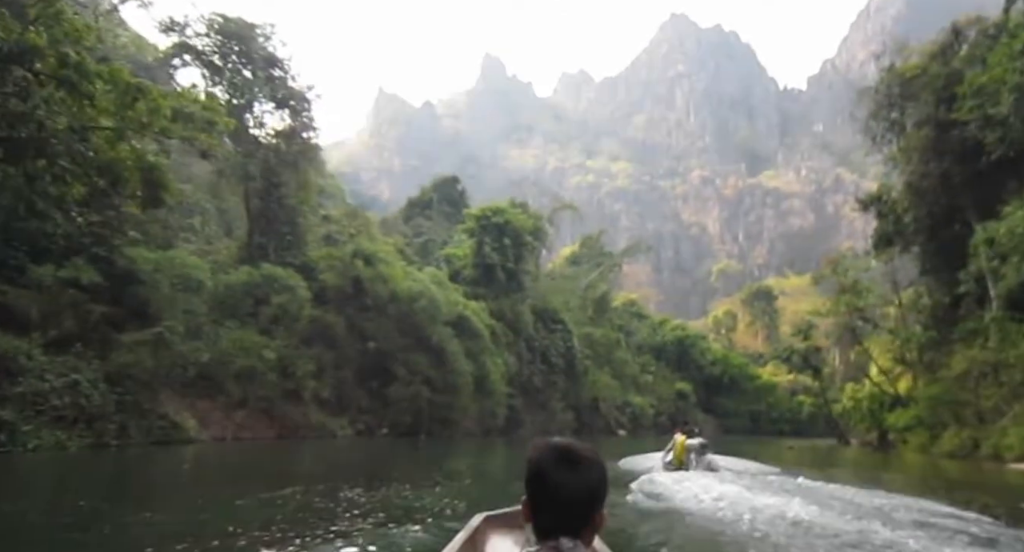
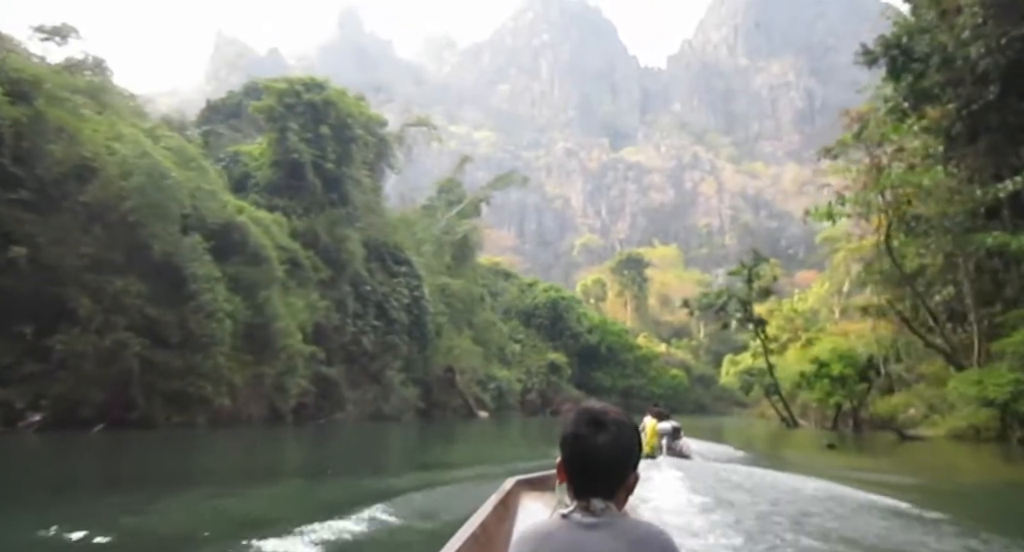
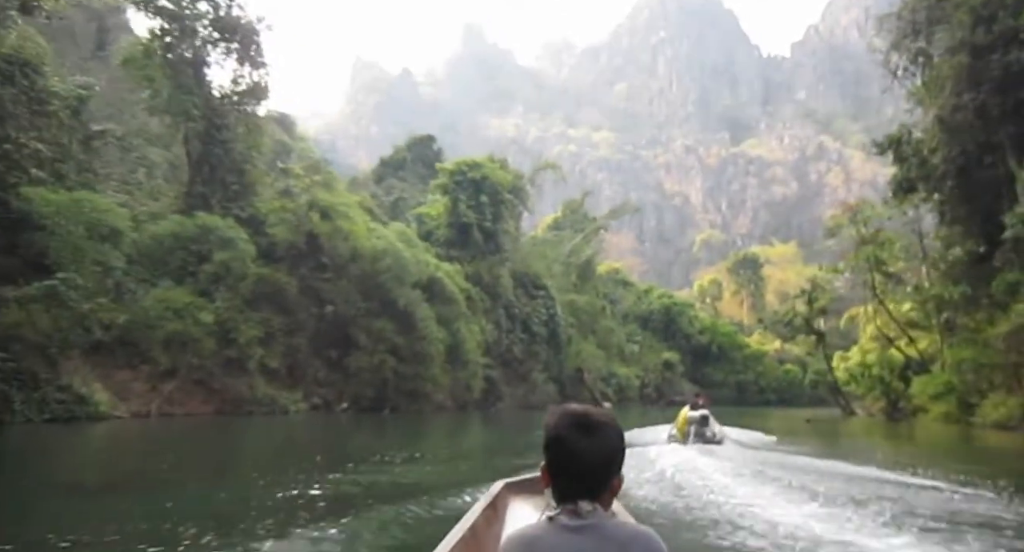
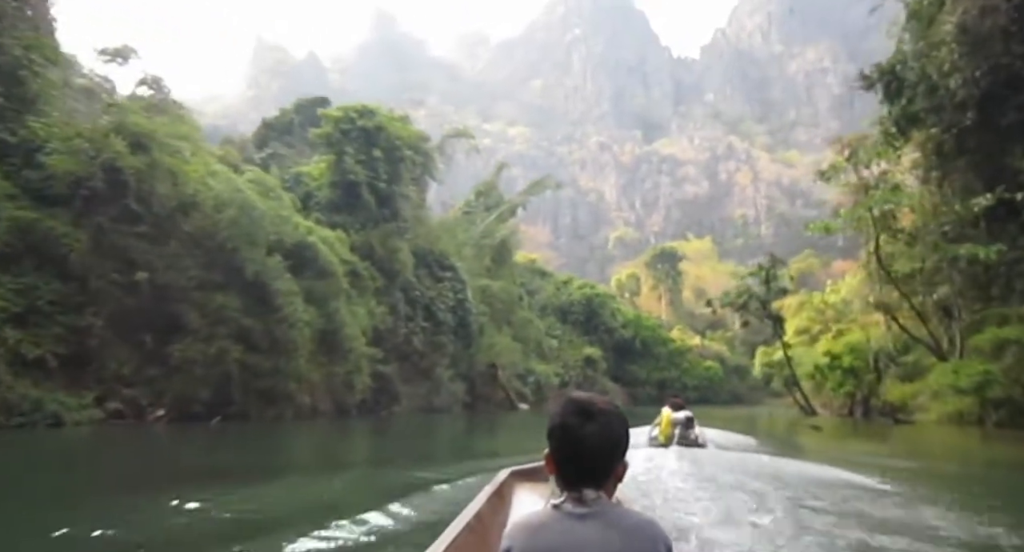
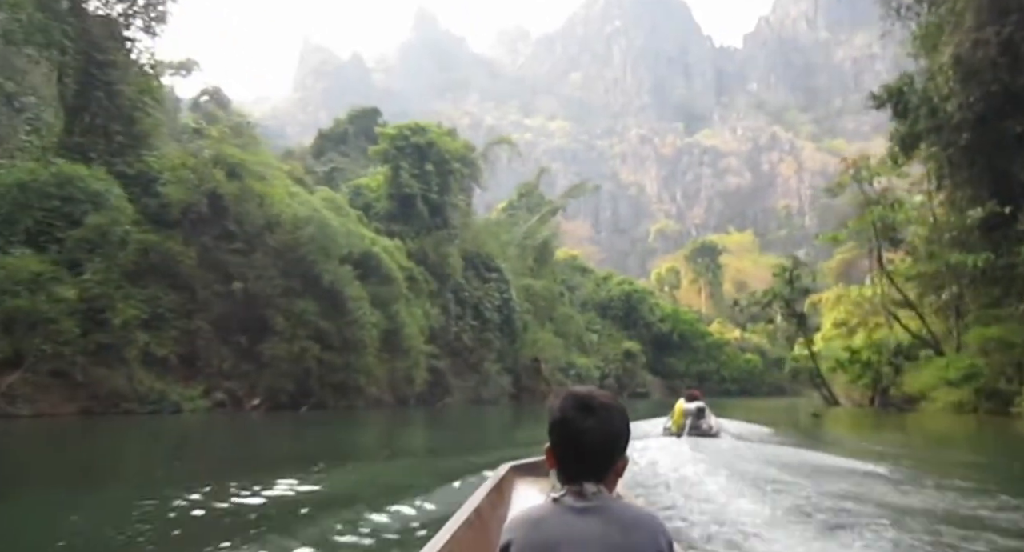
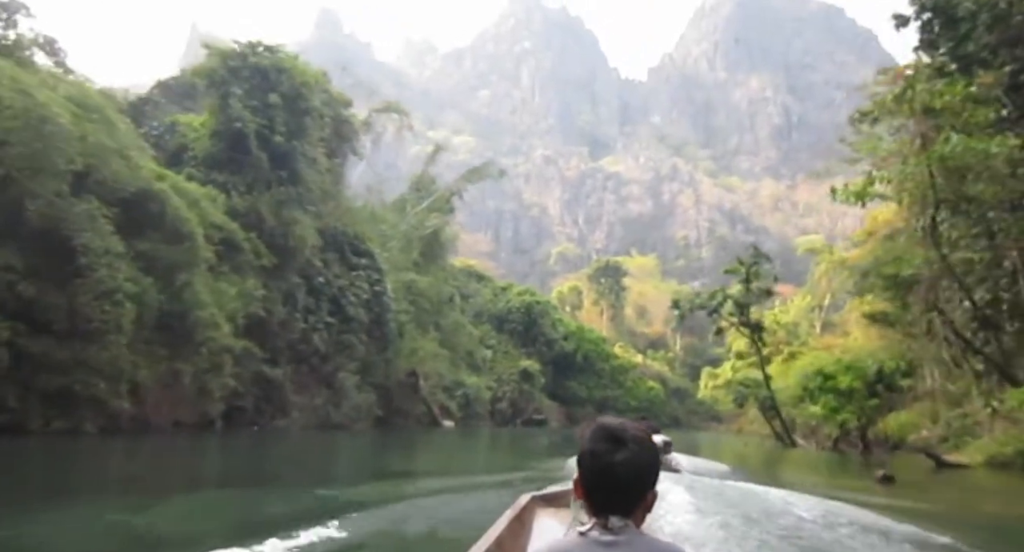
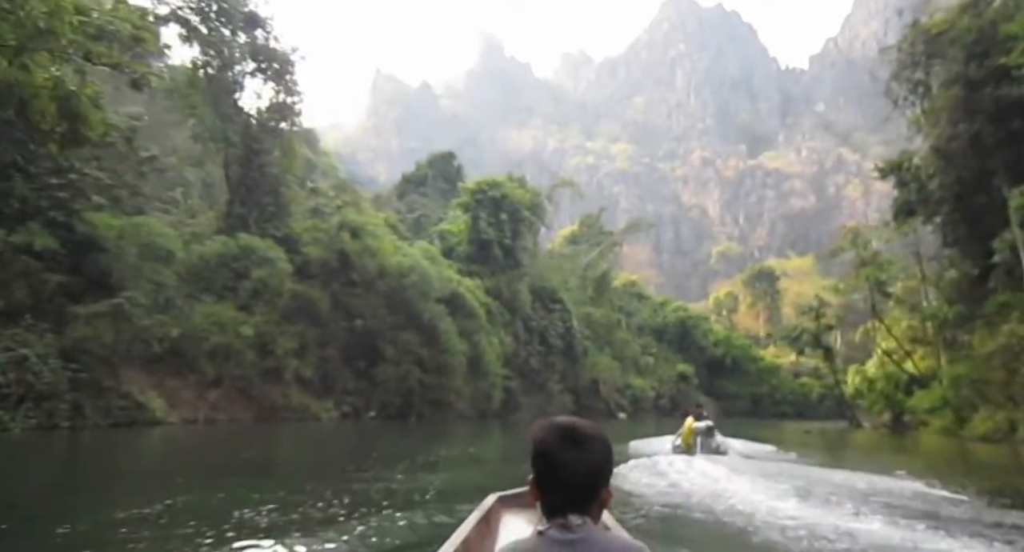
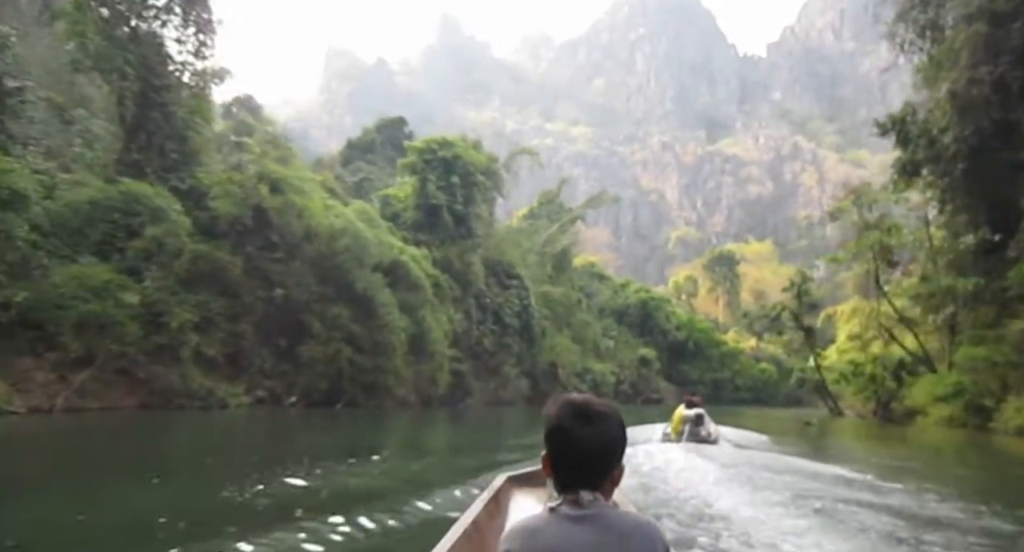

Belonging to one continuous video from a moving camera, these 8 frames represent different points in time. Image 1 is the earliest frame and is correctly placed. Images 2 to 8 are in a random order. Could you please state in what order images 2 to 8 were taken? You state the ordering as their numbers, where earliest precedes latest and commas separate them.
7, 3, 8, 5, 4, 2, 6
